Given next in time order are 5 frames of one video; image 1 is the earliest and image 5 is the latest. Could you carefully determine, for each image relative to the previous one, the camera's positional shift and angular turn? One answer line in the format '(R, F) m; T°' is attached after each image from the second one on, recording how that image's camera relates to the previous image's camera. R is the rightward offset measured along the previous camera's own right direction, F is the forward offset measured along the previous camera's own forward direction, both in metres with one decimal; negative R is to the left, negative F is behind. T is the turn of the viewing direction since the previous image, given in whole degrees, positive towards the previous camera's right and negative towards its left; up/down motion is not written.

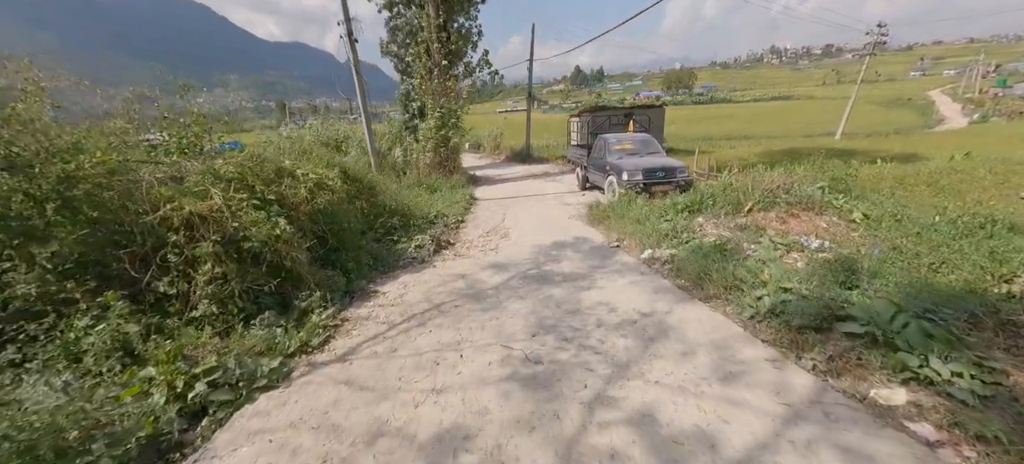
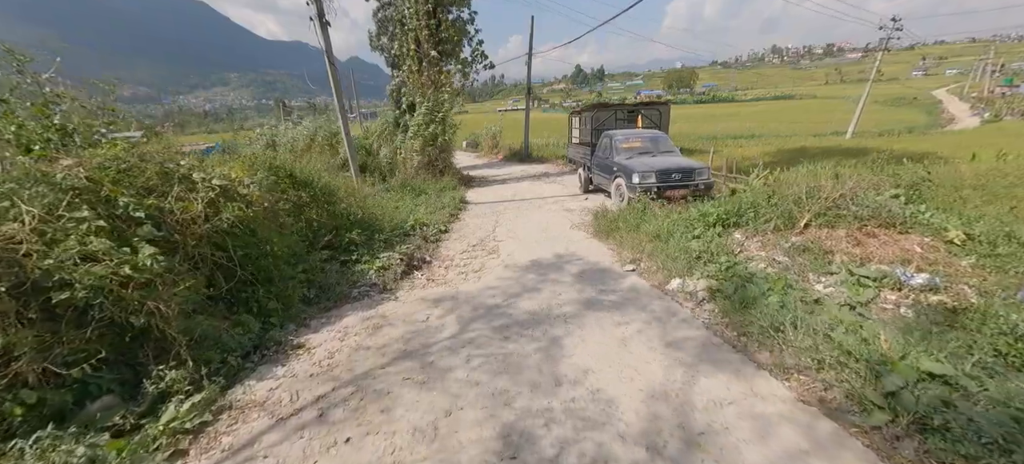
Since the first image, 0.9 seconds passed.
(+0.2, +1.5) m; 0°
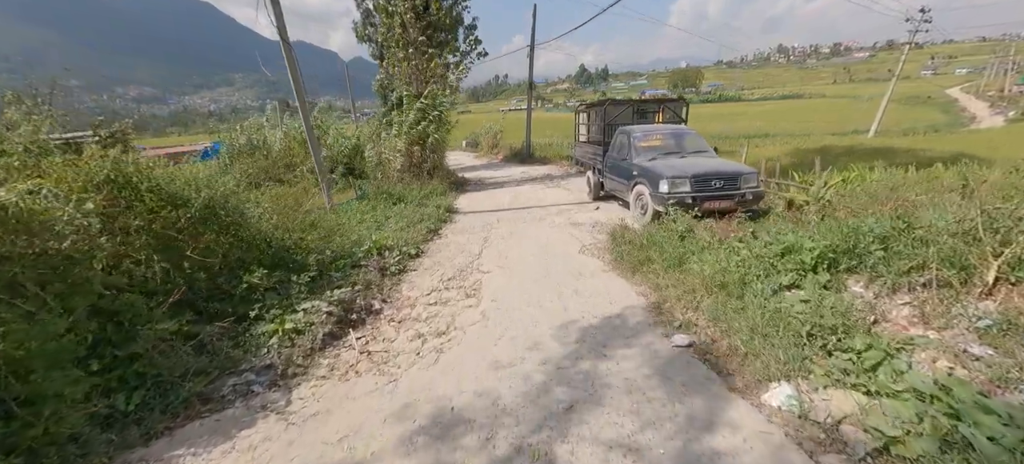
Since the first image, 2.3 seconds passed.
(+0.2, +2.0) m; 0°
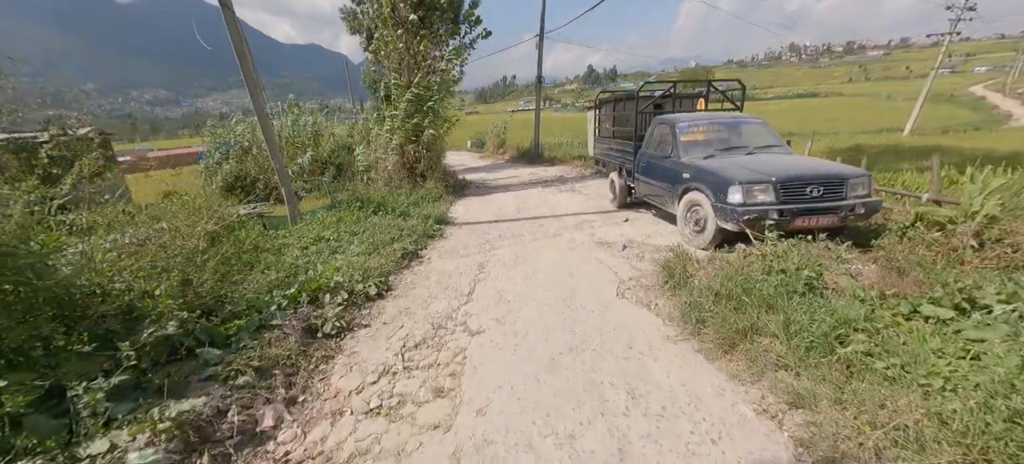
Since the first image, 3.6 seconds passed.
(0.0, +2.1) m; -1°
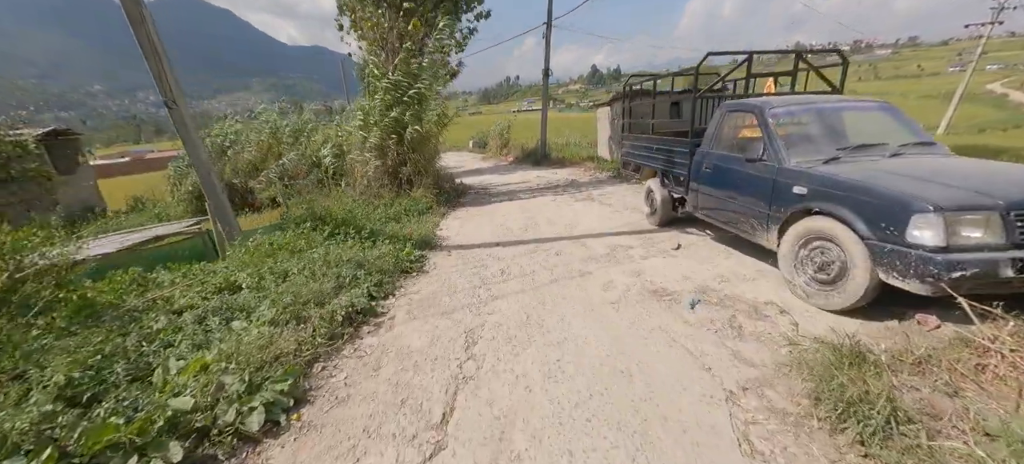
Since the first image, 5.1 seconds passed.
(-0.1, +2.1) m; -1°
